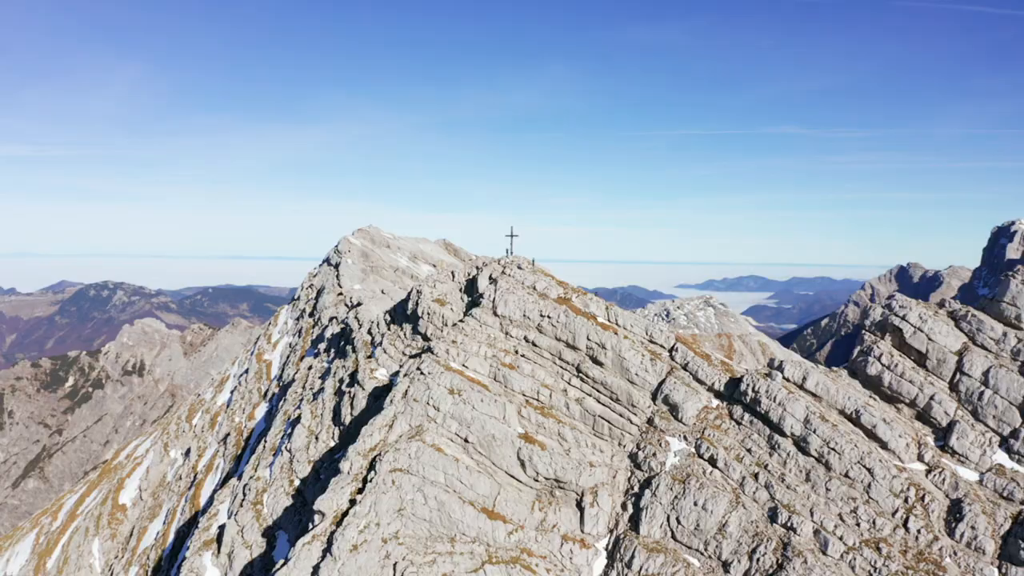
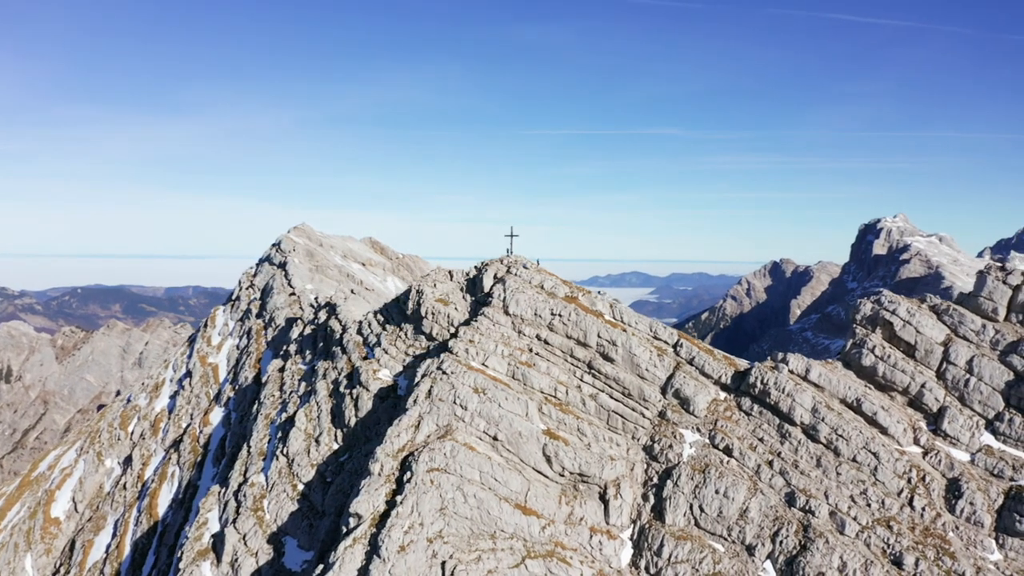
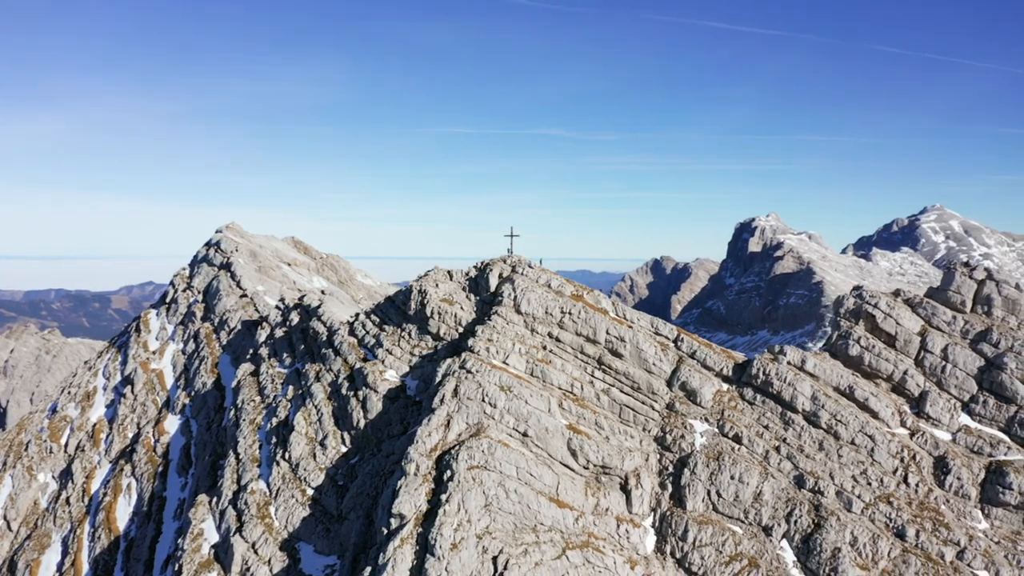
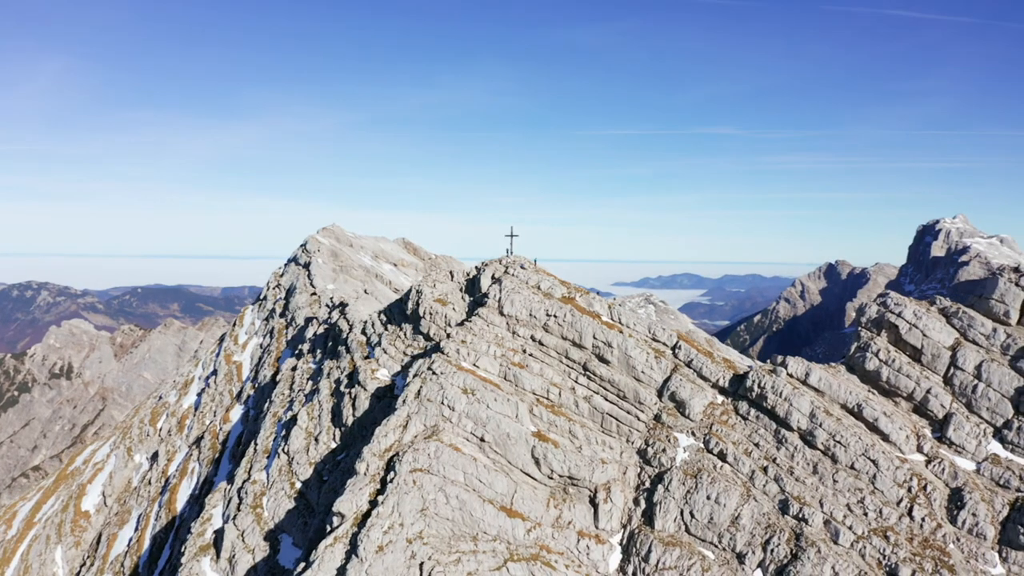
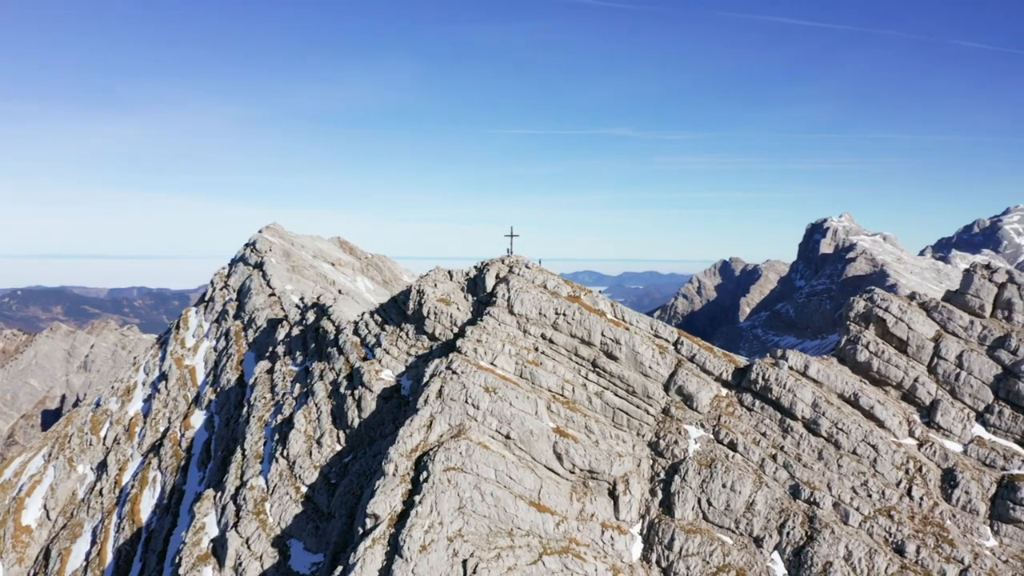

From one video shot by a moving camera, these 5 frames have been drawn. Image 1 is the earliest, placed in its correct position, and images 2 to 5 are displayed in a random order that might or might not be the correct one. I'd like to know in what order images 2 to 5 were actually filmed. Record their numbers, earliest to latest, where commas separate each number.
4, 2, 5, 3
